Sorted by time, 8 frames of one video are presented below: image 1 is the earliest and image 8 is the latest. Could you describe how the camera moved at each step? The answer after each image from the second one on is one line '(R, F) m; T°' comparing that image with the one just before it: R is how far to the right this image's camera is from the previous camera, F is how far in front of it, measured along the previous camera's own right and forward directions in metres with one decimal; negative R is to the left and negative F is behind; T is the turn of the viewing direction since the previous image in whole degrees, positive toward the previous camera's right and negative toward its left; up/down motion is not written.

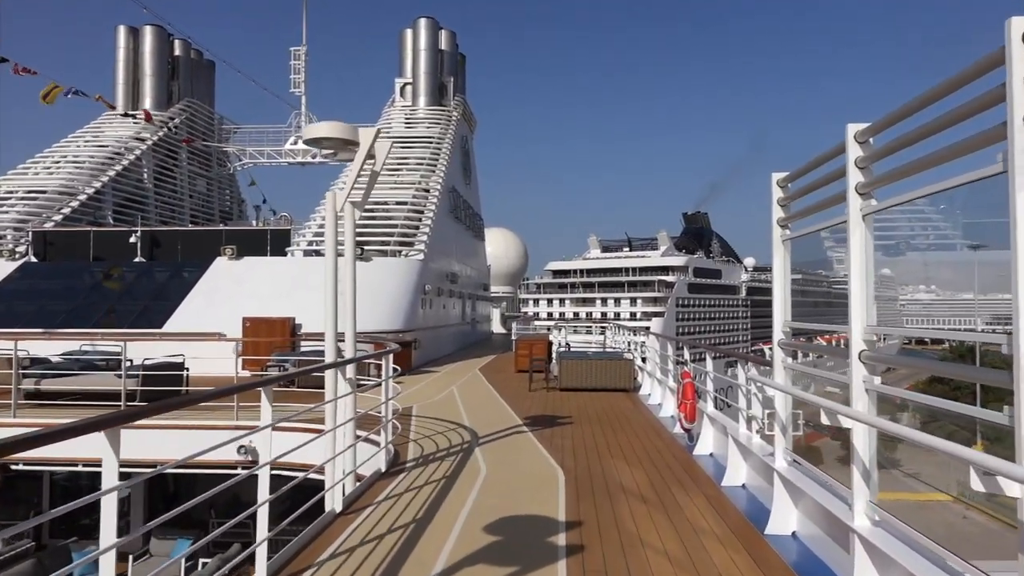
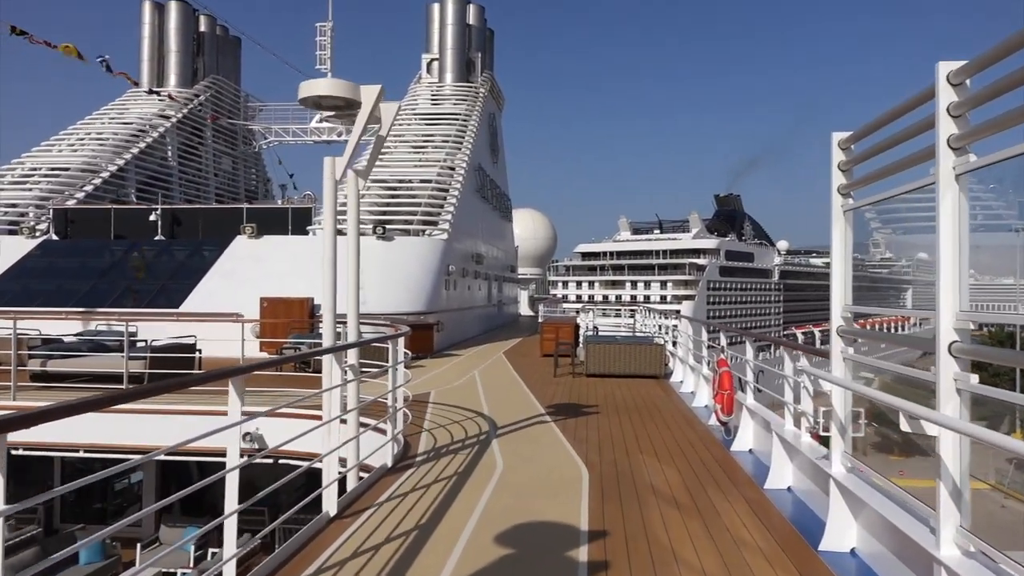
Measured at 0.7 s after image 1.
(+0.1, +0.5) m; -2°
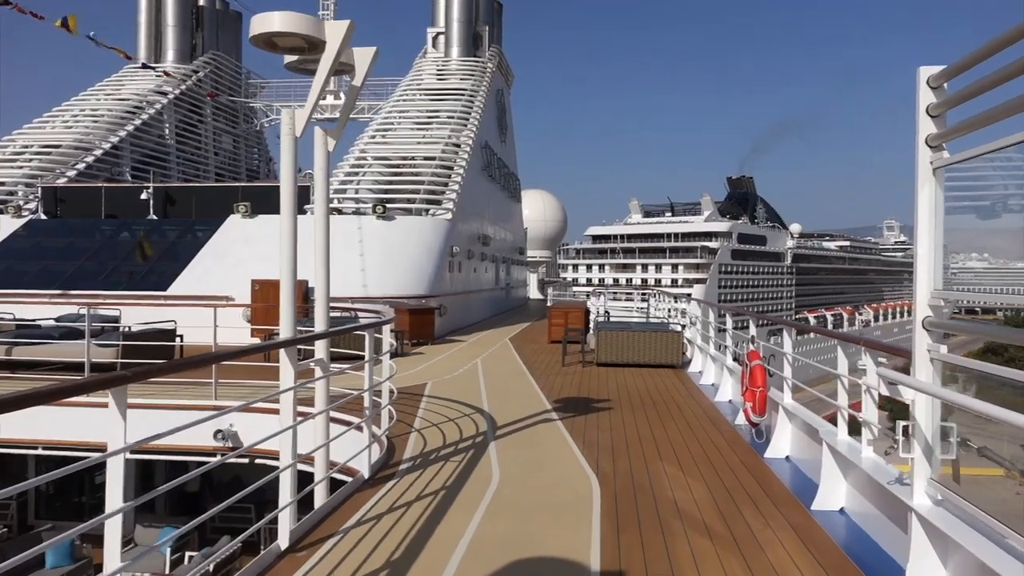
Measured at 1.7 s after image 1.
(+0.1, +0.8) m; -1°
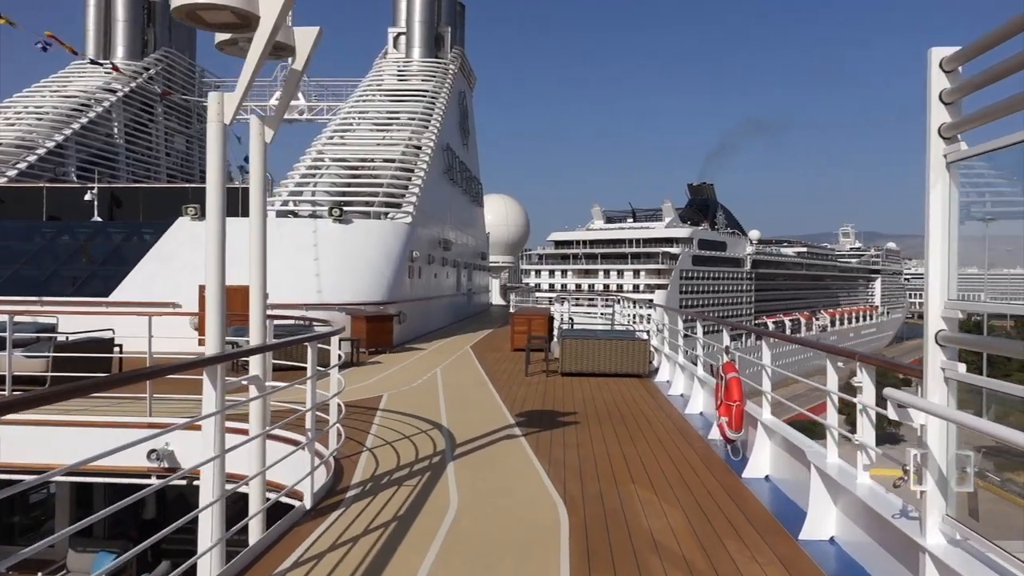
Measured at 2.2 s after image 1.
(0.0, +0.4) m; +3°
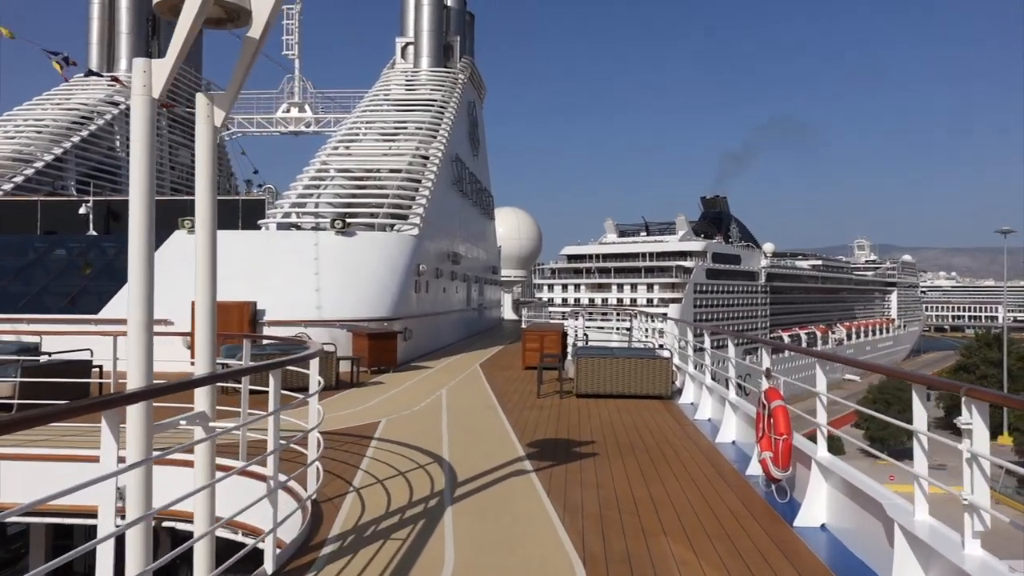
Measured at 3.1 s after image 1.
(0.0, +0.7) m; -1°
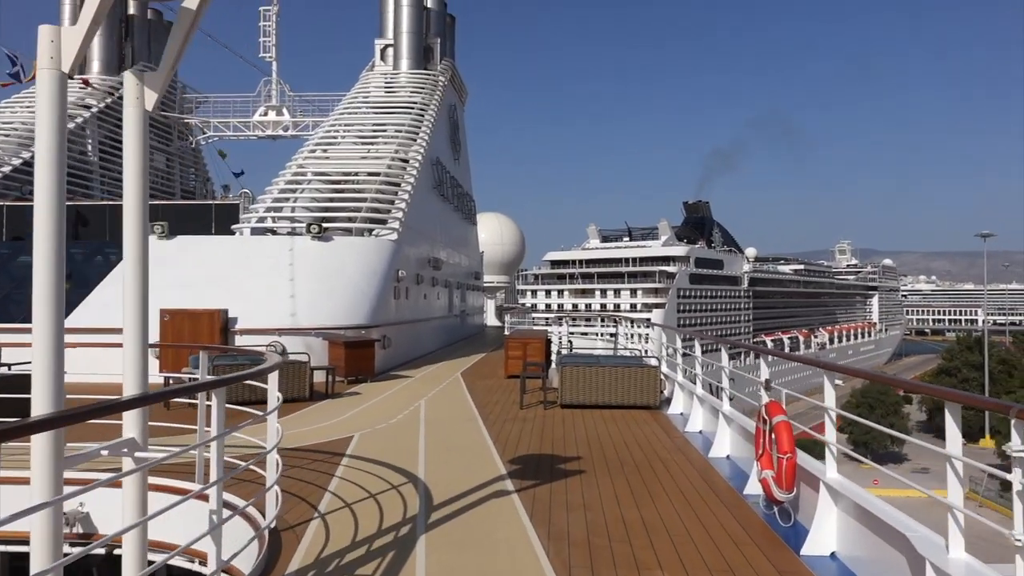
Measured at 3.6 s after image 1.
(0.0, +0.4) m; +1°
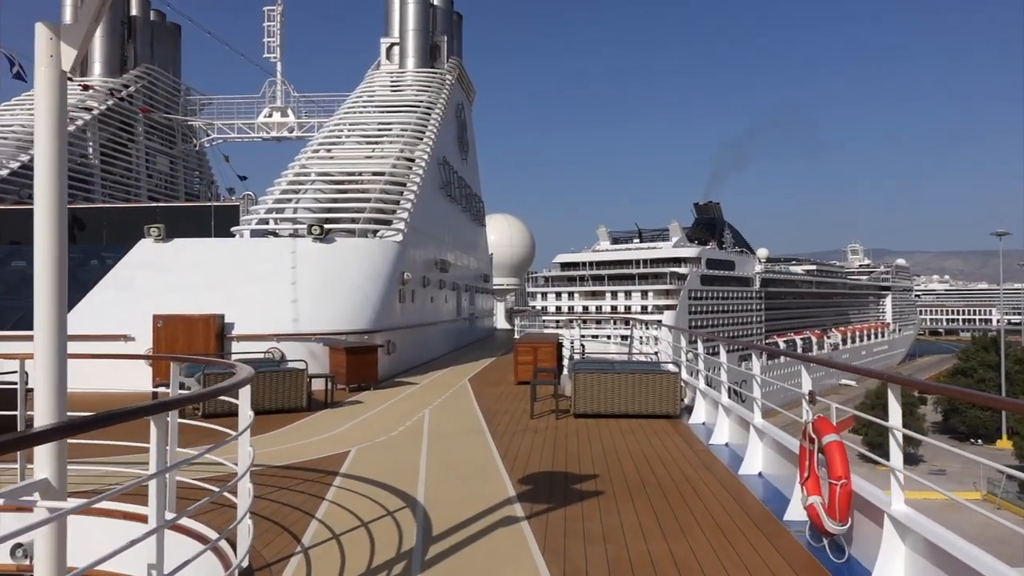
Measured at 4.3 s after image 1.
(0.0, +0.5) m; -1°
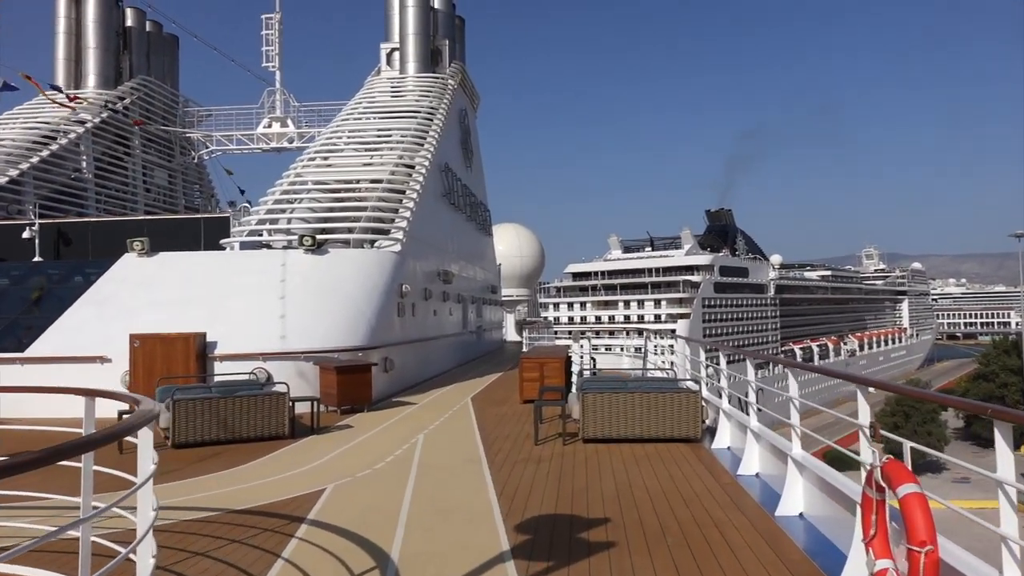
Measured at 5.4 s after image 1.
(+0.1, +0.7) m; -1°
